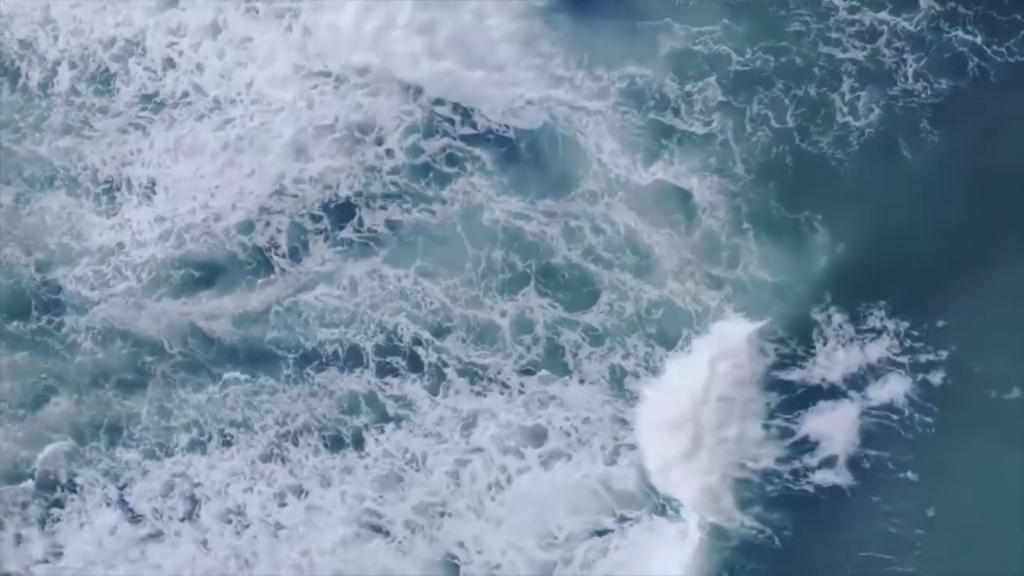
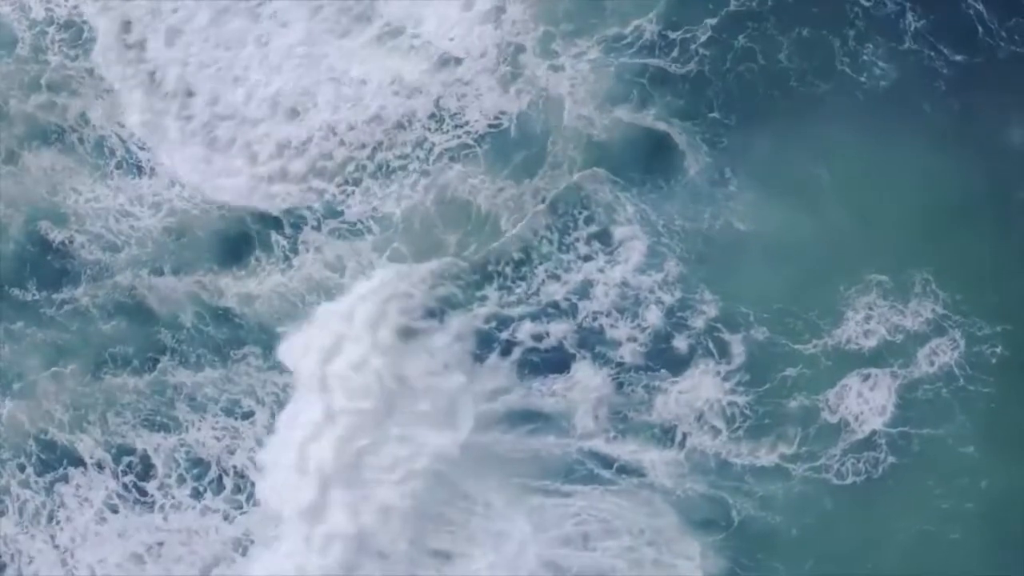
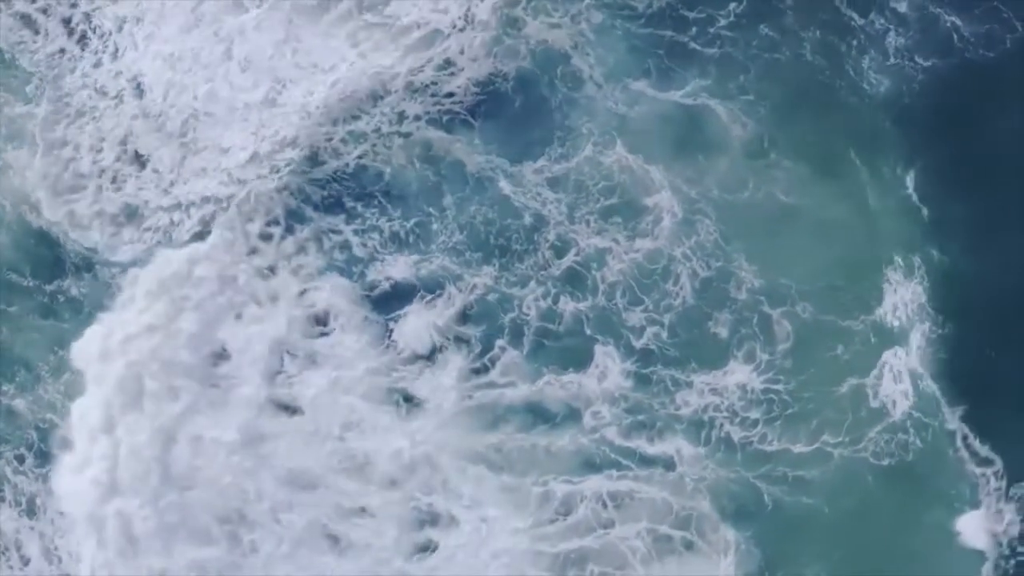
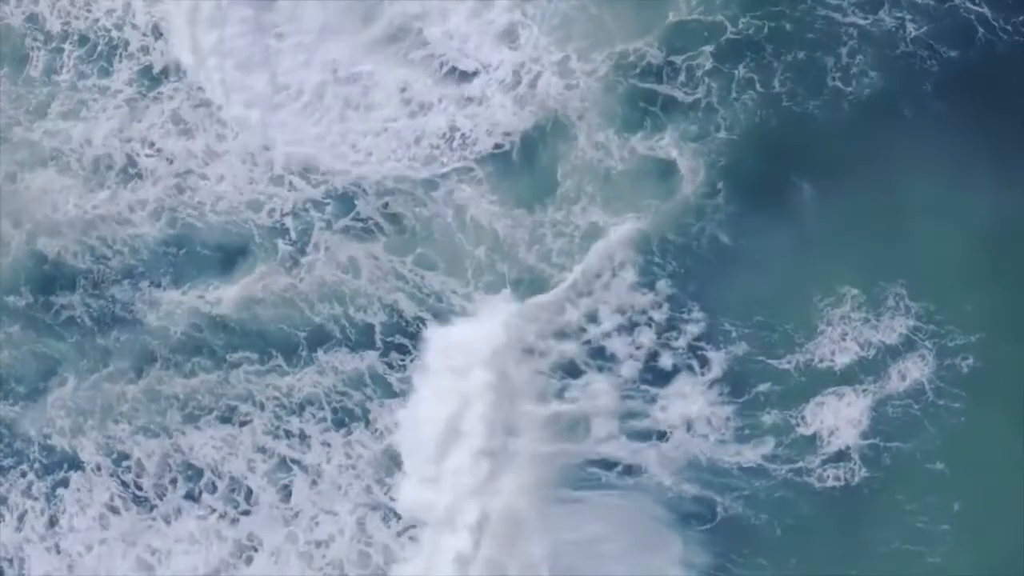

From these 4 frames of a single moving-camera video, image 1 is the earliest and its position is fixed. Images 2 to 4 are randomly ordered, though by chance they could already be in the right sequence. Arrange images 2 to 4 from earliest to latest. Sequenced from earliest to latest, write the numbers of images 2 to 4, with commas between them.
4, 2, 3
